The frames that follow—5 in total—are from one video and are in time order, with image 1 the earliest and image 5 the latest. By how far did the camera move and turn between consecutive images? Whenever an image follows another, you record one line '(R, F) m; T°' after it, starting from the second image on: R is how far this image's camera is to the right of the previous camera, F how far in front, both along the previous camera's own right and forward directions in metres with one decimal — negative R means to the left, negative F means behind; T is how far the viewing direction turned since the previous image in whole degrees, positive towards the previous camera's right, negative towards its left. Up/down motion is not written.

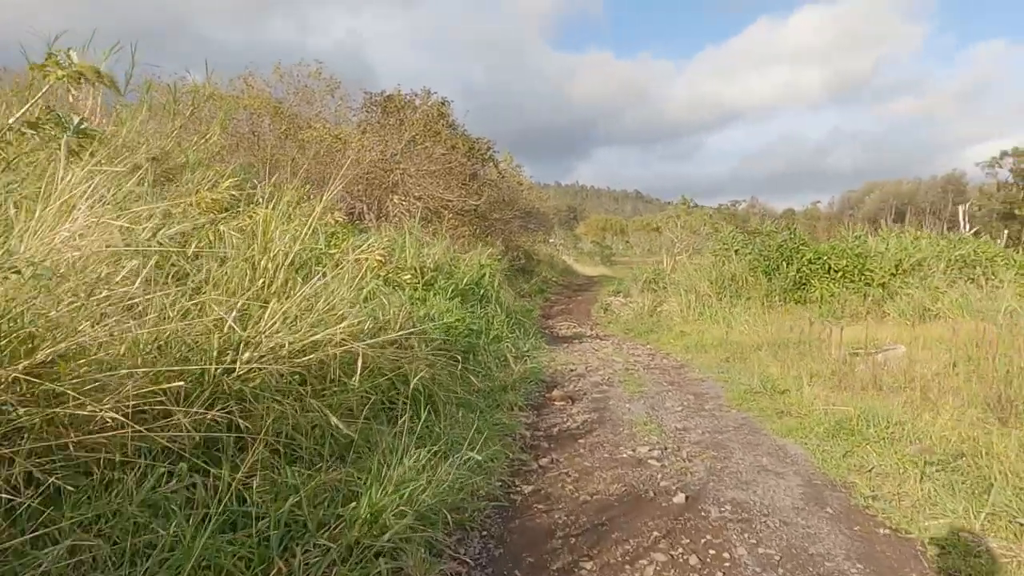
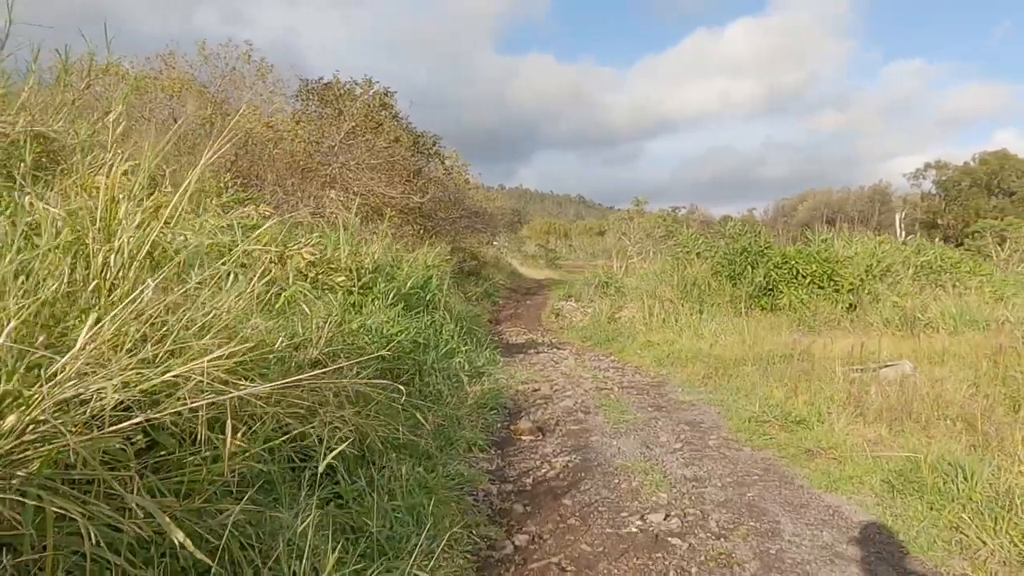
(-0.1, +1.1) m; +5°
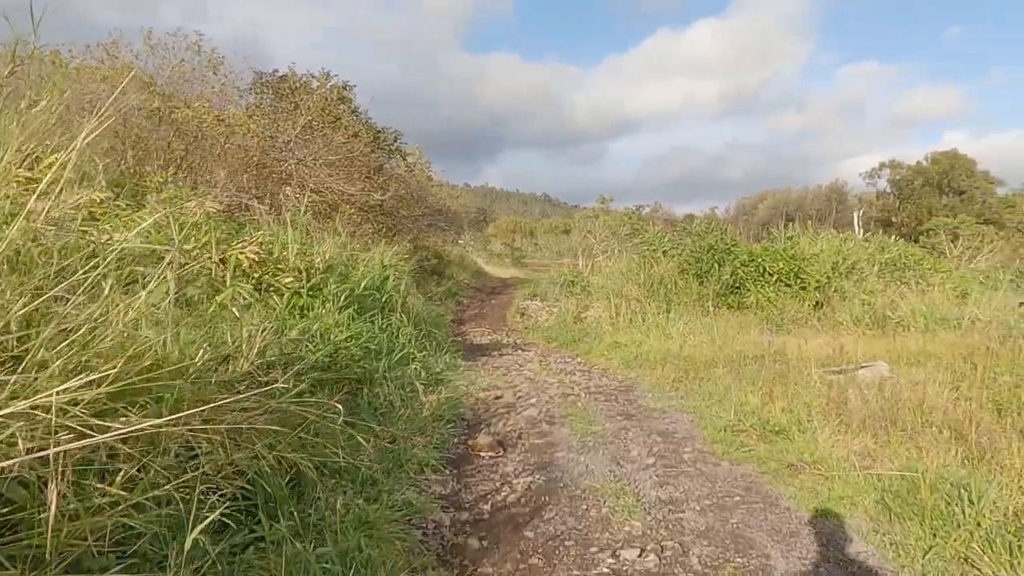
(+0.1, +0.4) m; +3°
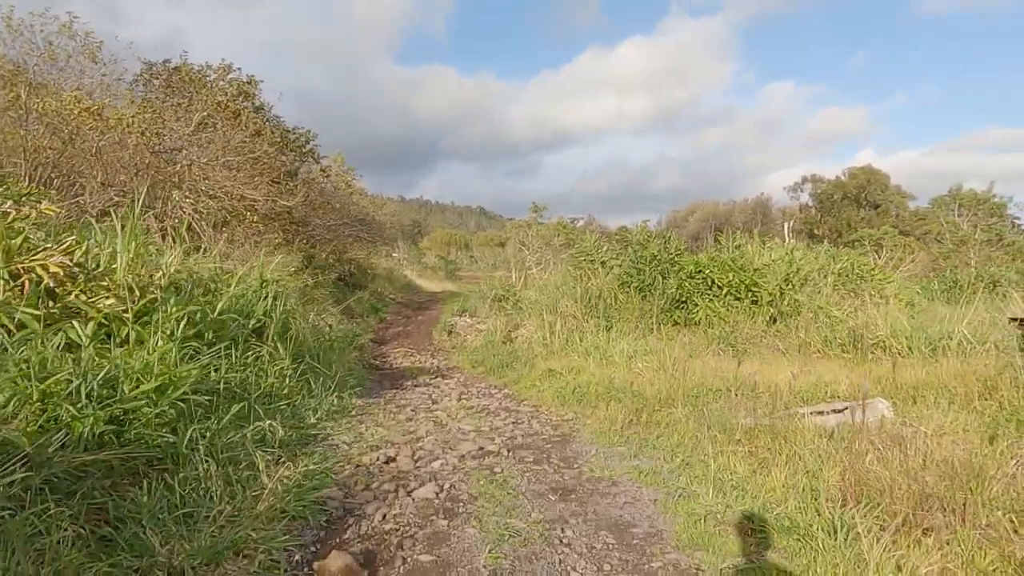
(+0.3, +1.5) m; +6°
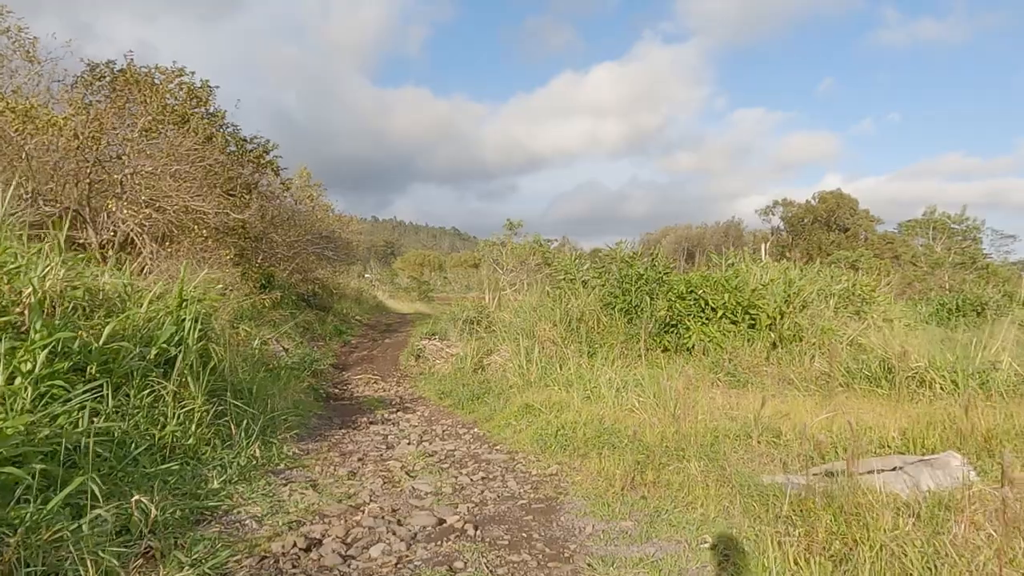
(0.0, +1.1) m; +2°
